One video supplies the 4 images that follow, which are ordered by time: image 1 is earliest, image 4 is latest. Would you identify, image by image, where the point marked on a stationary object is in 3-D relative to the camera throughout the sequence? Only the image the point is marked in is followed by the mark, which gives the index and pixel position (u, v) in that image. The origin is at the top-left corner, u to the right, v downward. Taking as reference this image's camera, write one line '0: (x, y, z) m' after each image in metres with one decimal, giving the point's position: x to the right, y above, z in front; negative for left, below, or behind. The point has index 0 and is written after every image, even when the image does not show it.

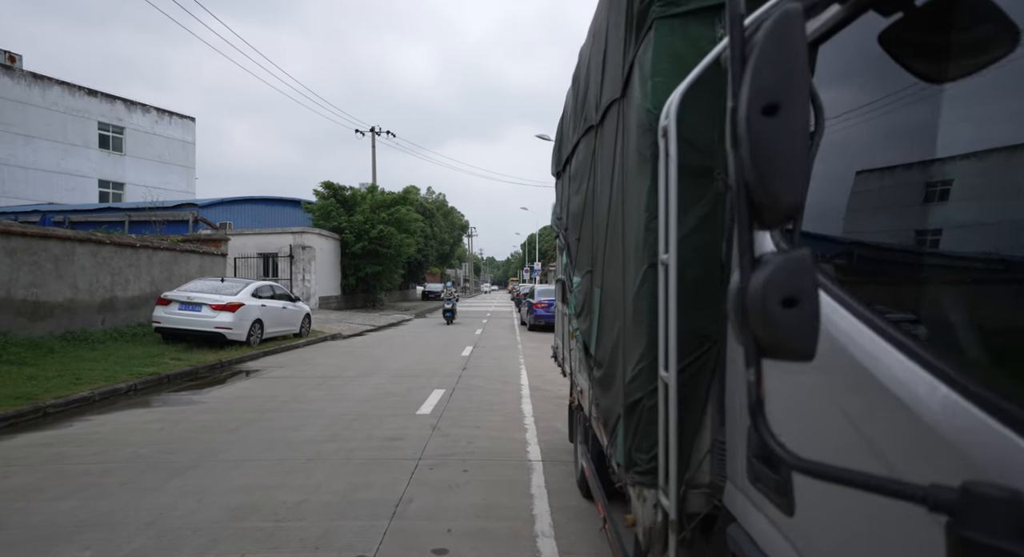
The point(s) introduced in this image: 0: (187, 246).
0: (-9.6, +1.0, +15.4) m
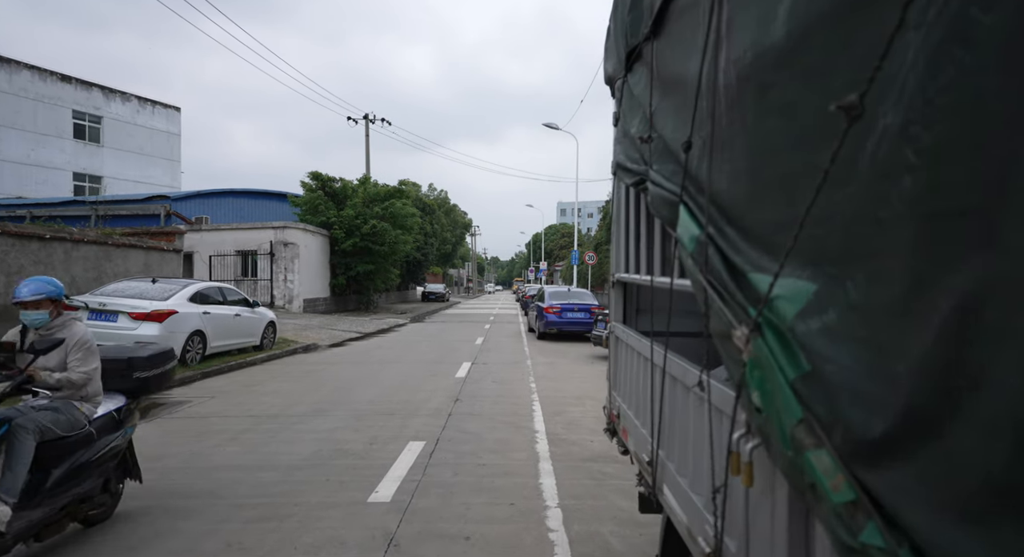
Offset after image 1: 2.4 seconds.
0: (-9.4, +1.0, +12.8) m
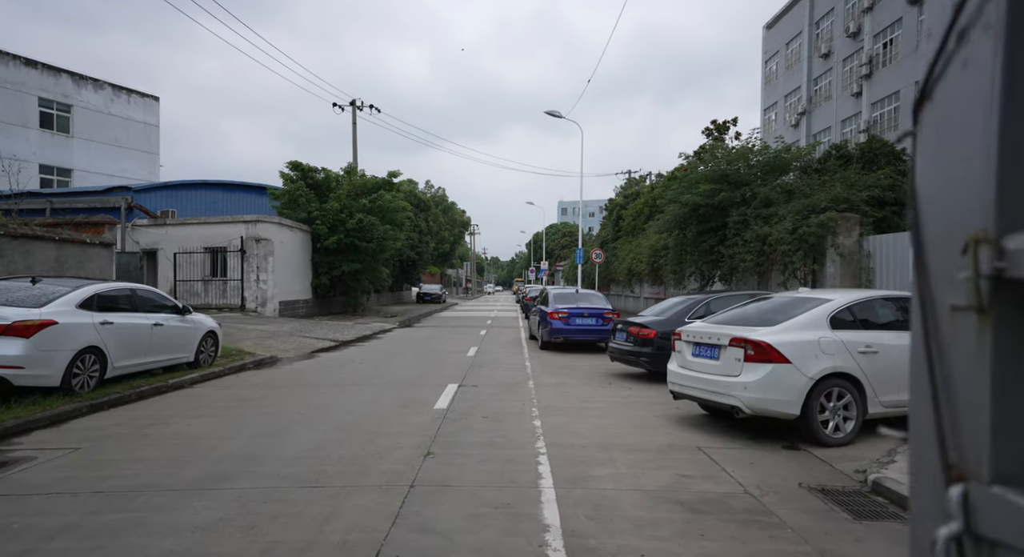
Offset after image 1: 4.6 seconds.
0: (-9.4, +1.0, +10.3) m
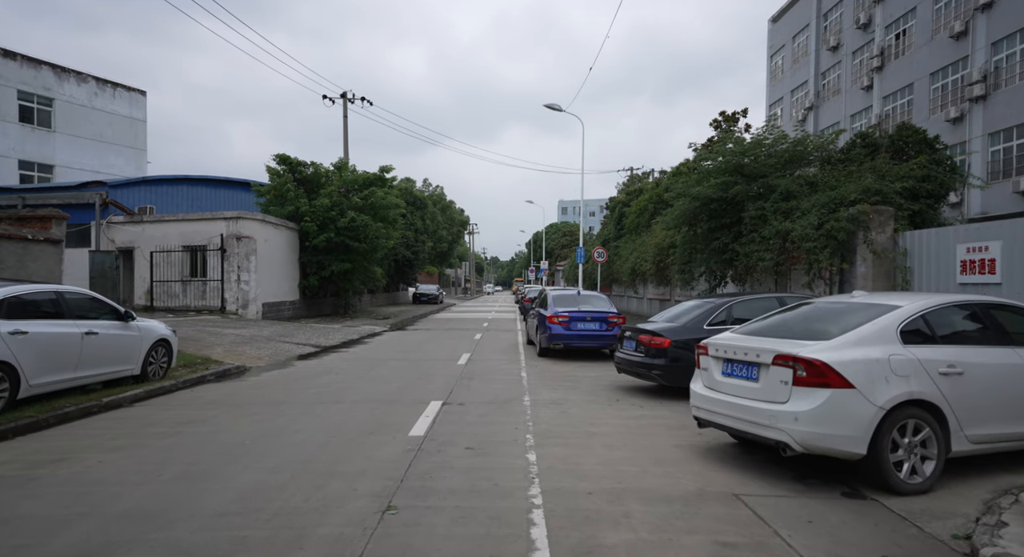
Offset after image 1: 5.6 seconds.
0: (-9.5, +0.9, +9.0) m
